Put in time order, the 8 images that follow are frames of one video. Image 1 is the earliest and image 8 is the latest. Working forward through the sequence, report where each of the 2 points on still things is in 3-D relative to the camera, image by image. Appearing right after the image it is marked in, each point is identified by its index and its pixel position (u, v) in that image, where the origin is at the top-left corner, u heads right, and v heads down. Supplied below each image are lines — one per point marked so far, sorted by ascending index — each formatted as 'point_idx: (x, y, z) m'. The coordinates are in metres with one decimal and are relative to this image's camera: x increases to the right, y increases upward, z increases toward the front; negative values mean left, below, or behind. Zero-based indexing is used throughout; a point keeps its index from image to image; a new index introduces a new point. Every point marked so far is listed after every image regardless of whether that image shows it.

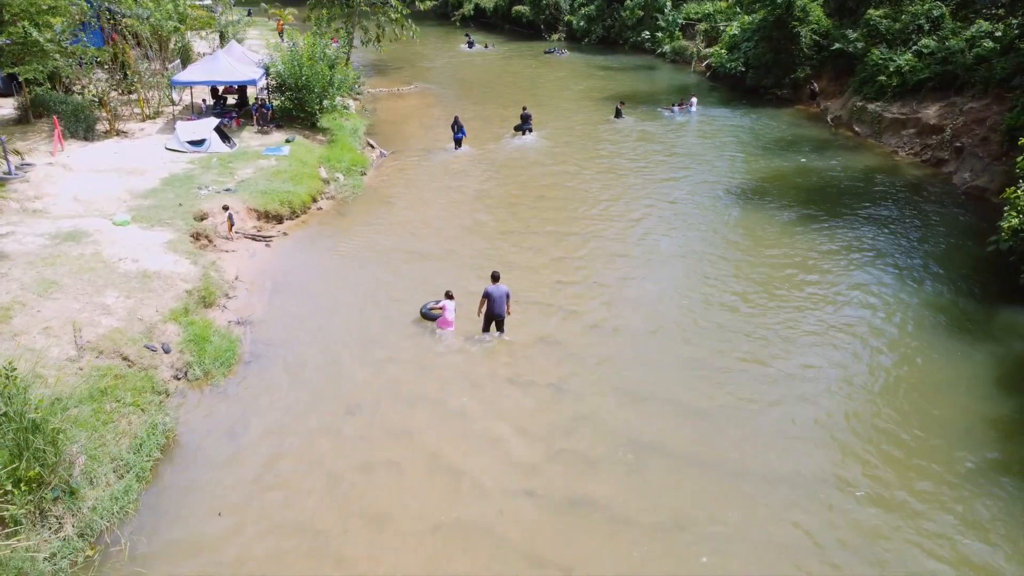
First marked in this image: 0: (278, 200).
0: (-5.4, +2.0, +18.3) m
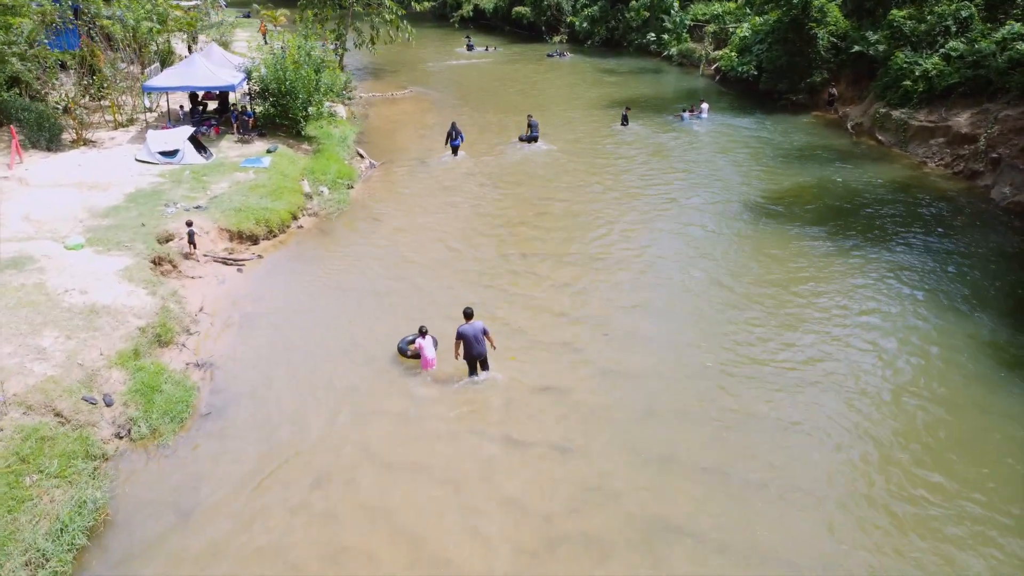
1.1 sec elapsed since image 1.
0: (-5.4, +1.5, +16.7) m
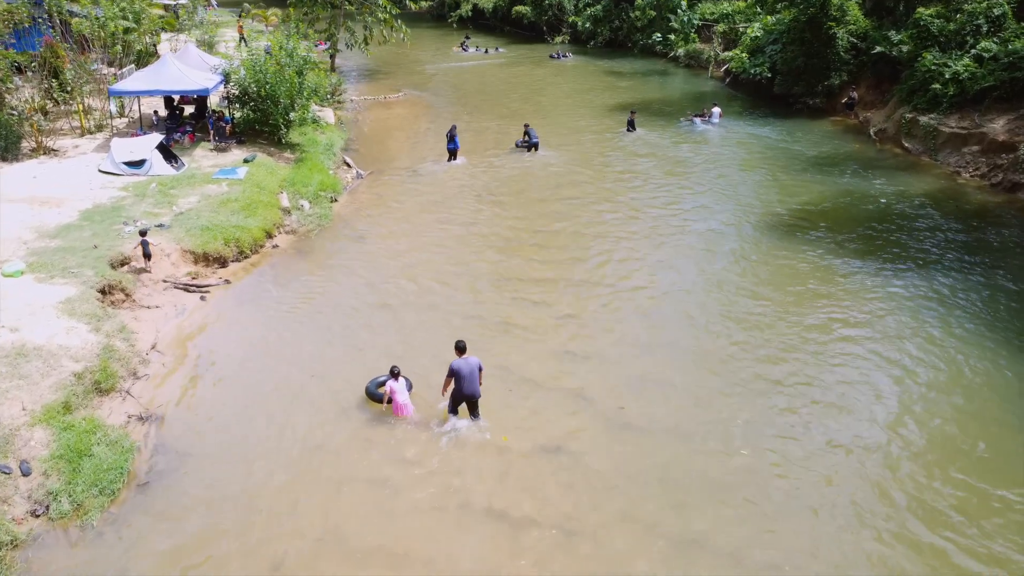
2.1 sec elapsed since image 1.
0: (-5.4, +1.0, +15.0) m
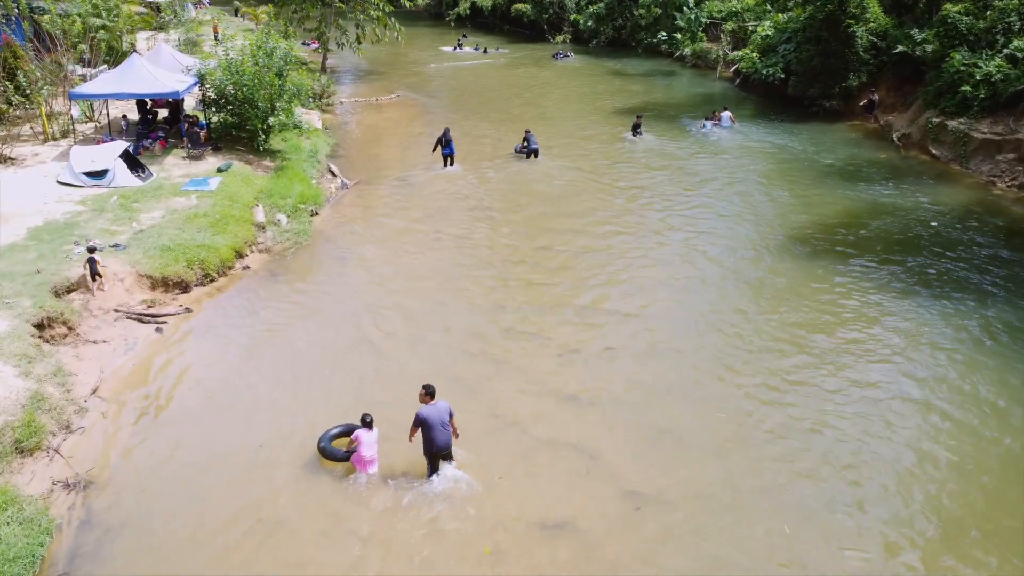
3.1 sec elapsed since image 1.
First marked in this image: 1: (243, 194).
0: (-5.5, +0.5, +13.4) m
1: (-5.5, +1.9, +16.4) m
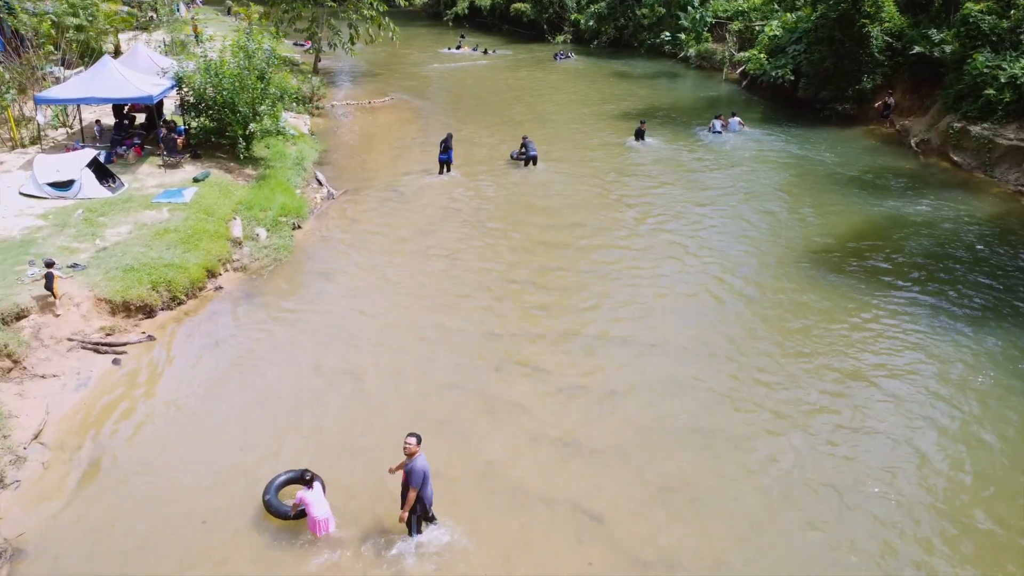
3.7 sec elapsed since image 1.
0: (-5.6, +0.1, +12.3) m
1: (-5.6, +1.6, +15.3) m
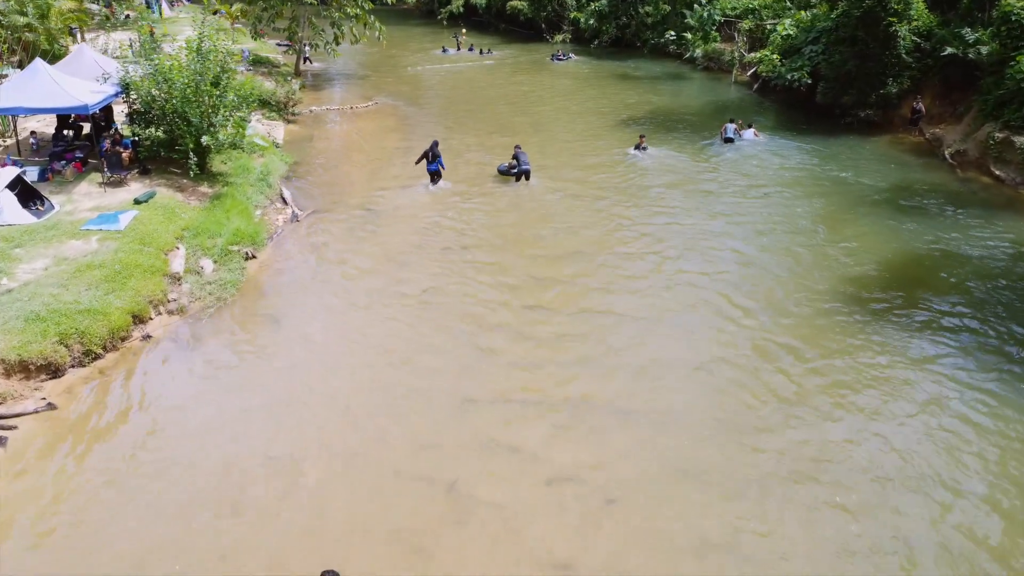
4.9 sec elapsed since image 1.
0: (-5.8, -0.5, +10.2) m
1: (-5.8, +0.9, +13.2) m
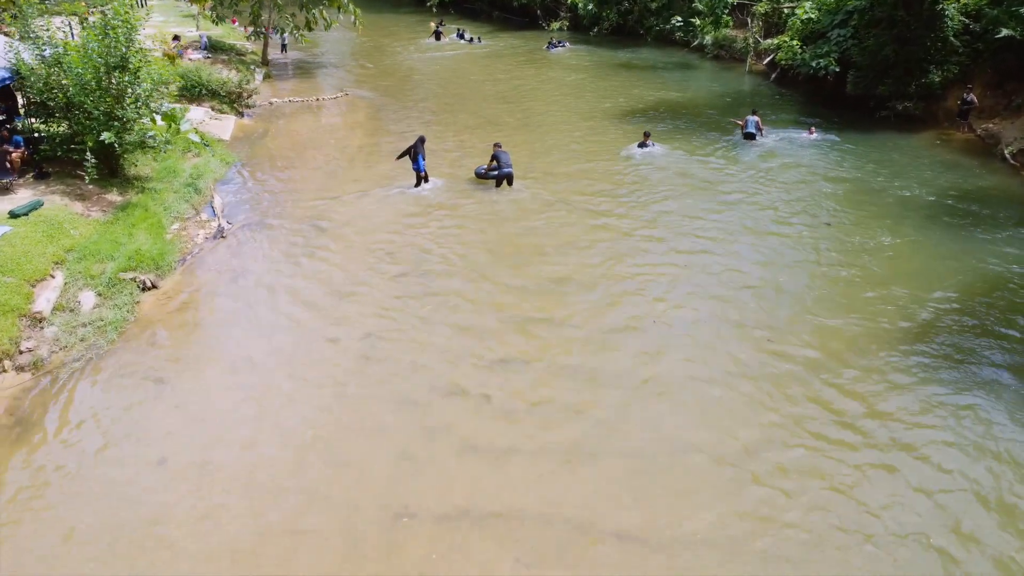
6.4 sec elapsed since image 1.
0: (-6.2, -1.1, +7.2) m
1: (-6.2, +0.4, +10.3) m
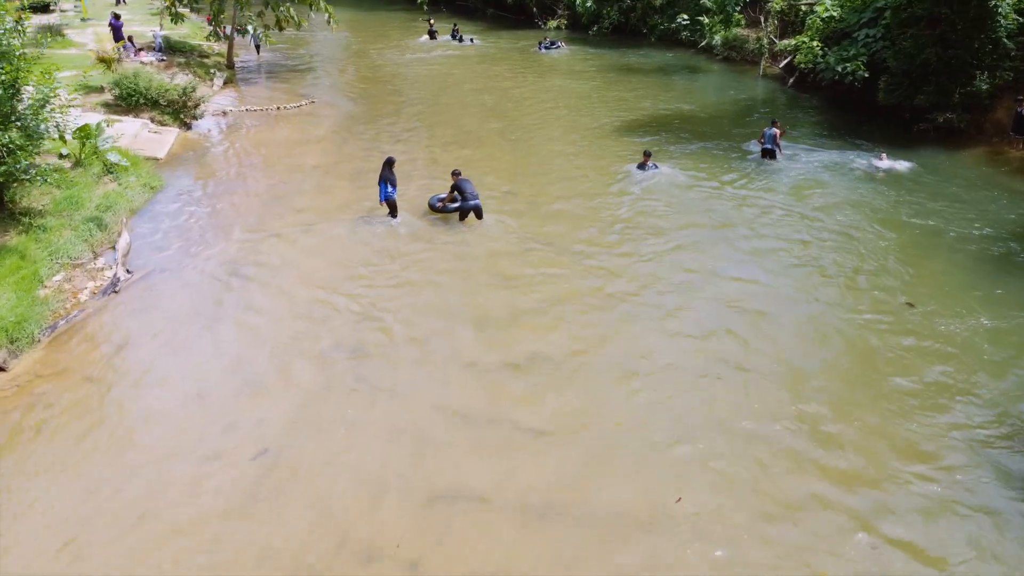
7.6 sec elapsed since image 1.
0: (-6.6, -1.9, +4.7) m
1: (-6.6, -0.5, +7.7) m
